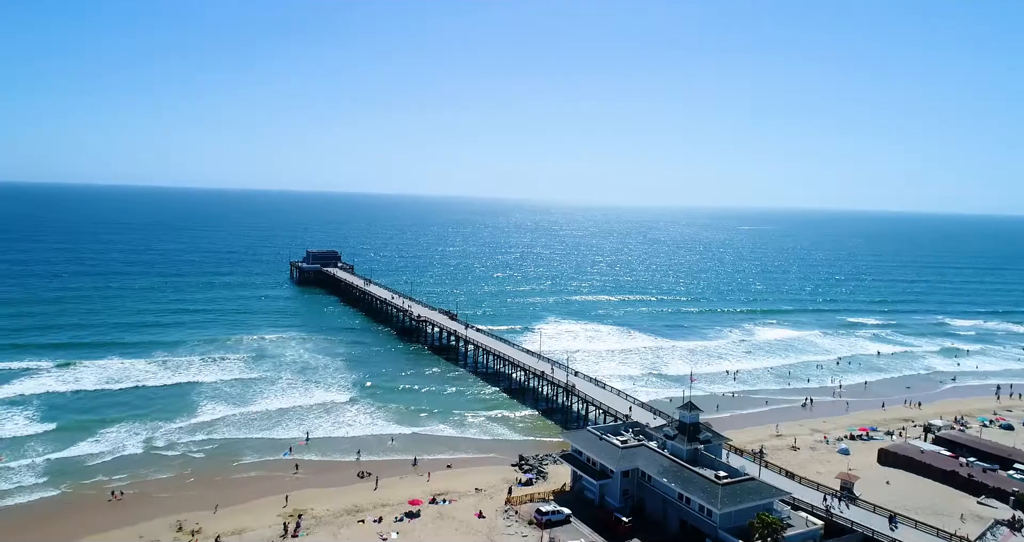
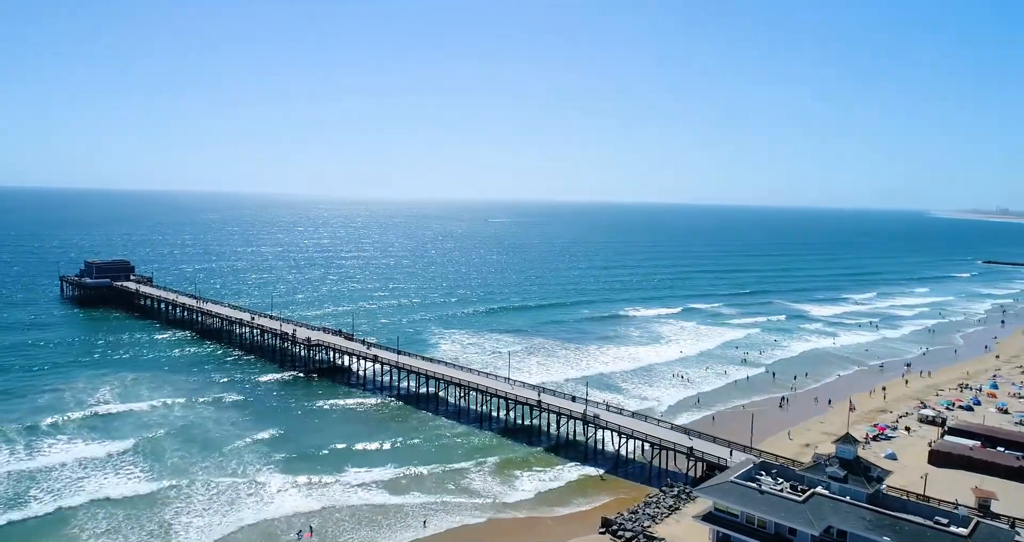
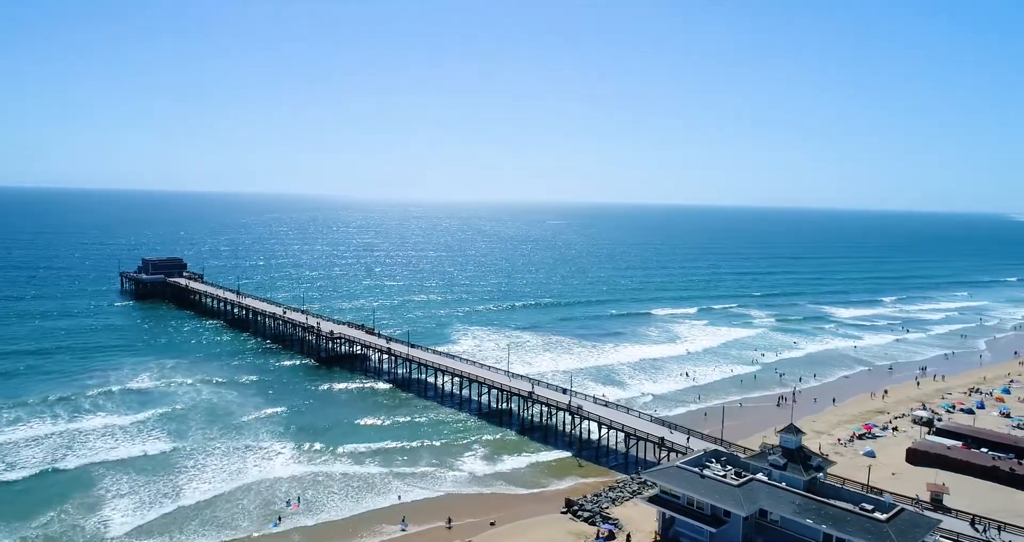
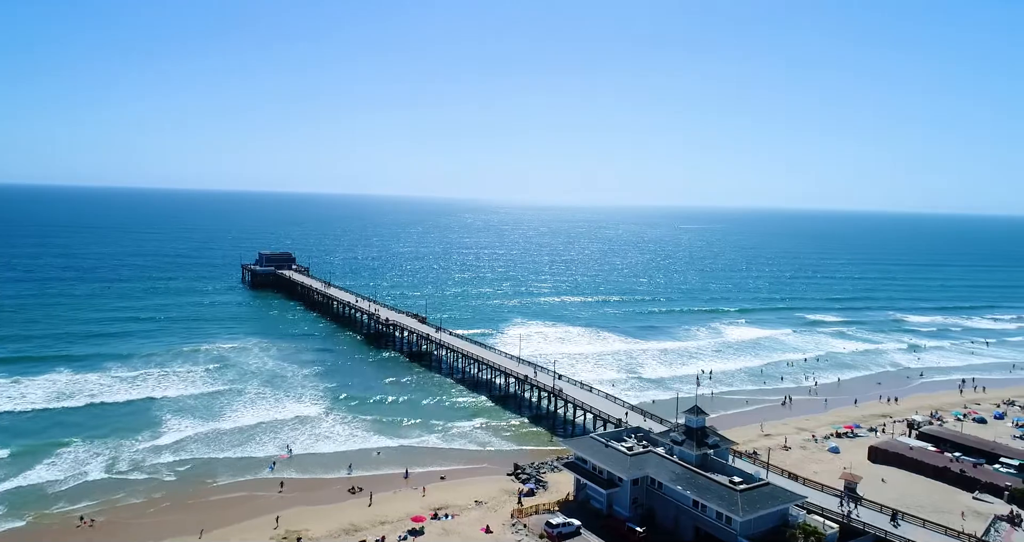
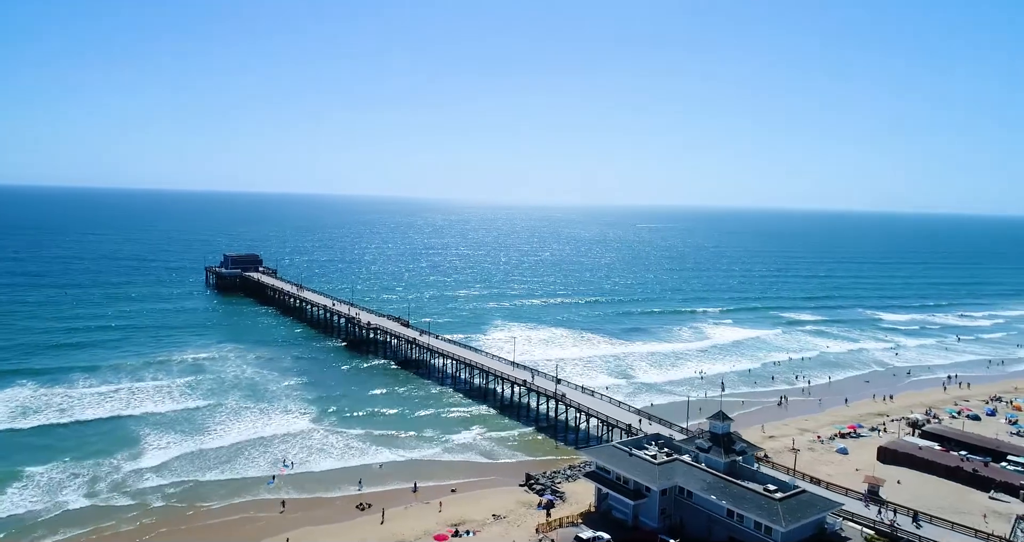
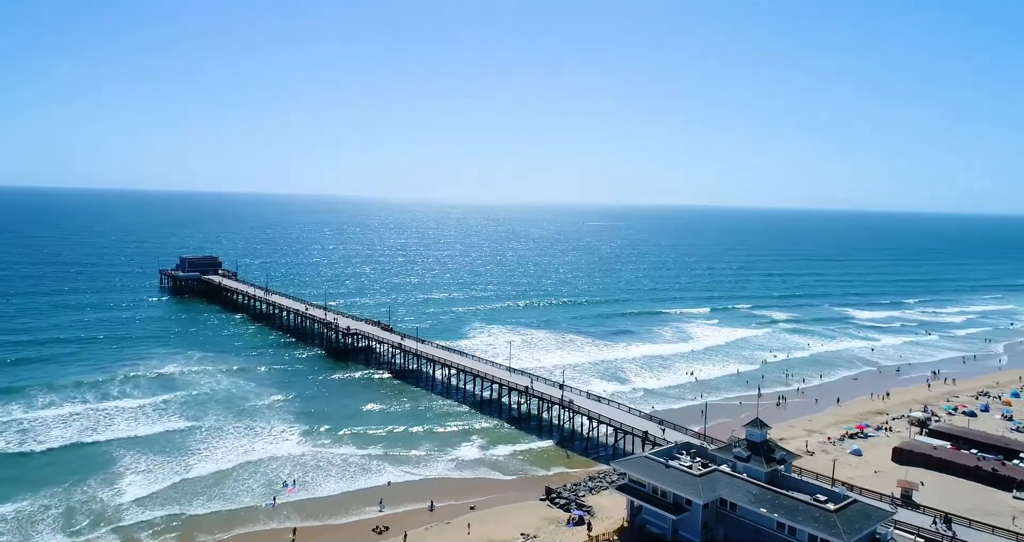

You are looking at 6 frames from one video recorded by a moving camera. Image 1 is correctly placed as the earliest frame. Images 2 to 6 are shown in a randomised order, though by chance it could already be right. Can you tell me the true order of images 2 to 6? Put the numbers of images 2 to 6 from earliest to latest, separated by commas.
4, 5, 6, 3, 2
